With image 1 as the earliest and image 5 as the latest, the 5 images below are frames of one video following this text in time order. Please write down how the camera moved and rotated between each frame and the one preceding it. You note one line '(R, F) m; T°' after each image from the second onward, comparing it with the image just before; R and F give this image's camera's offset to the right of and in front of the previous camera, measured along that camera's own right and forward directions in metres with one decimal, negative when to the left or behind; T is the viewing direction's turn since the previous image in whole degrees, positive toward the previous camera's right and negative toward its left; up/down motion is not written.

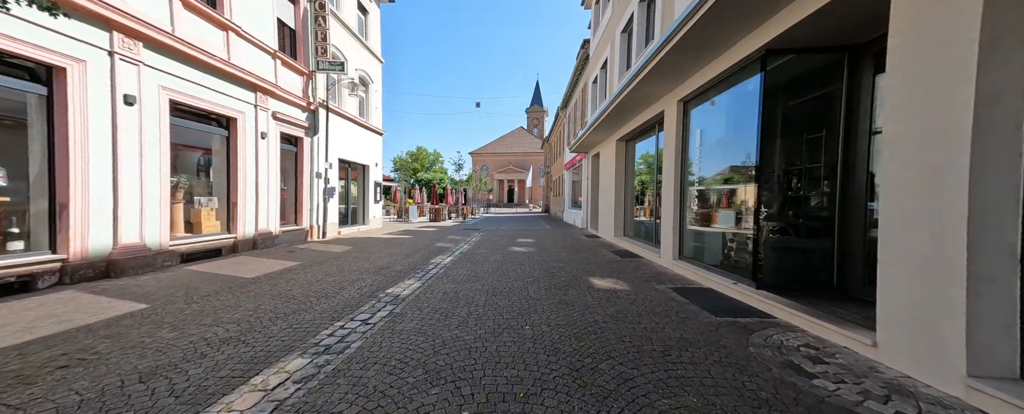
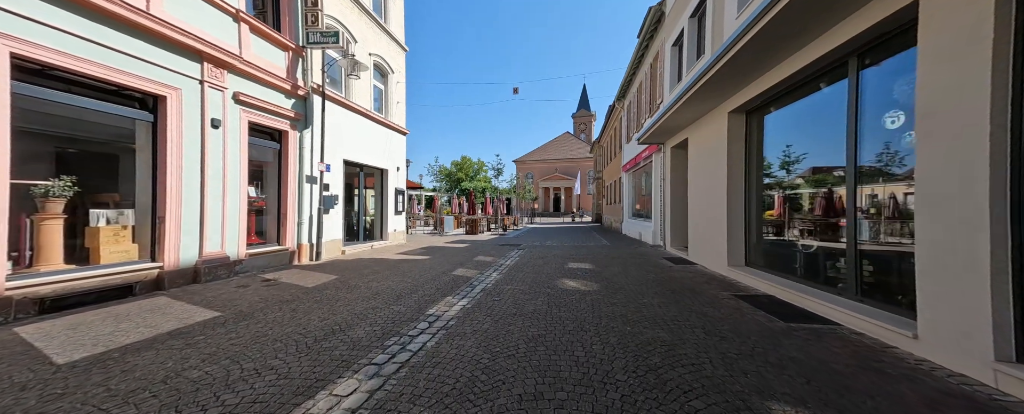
(-0.1, +3.1) m; -9°
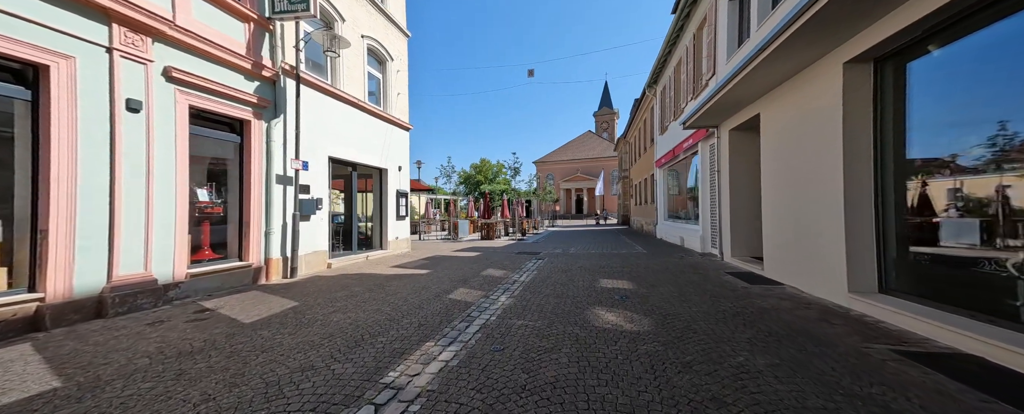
(+0.1, +1.7) m; -4°
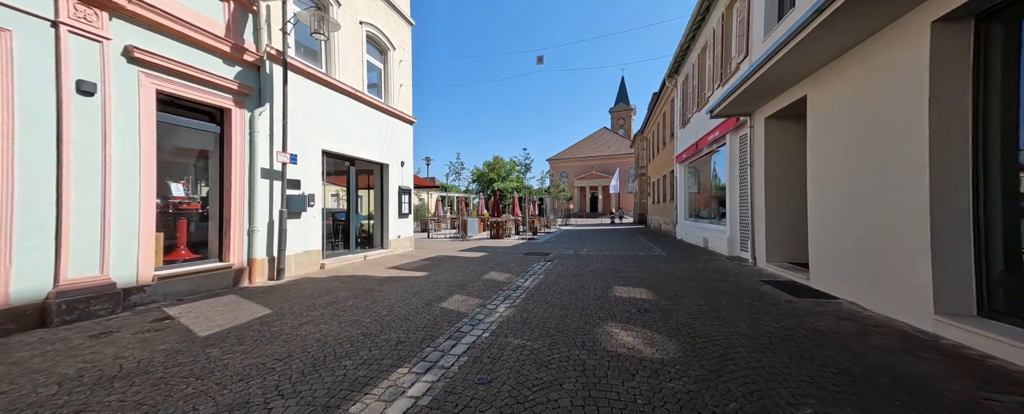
(+0.2, +0.7) m; -3°
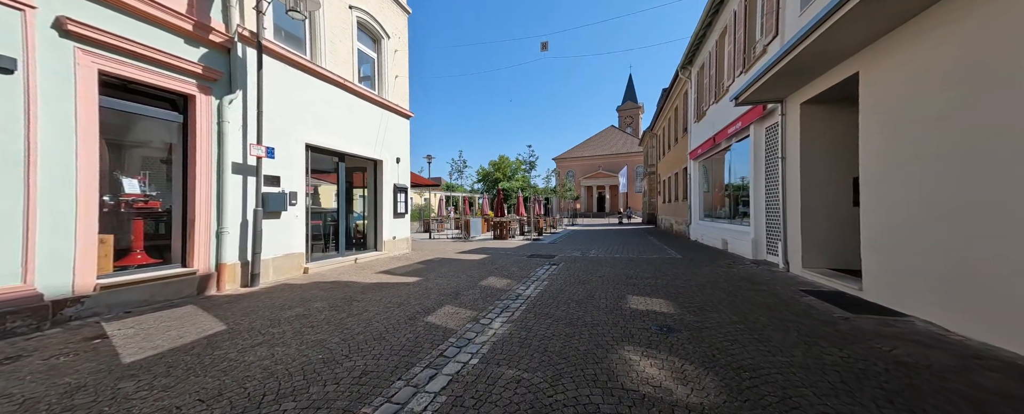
(+0.1, +0.7) m; -1°
